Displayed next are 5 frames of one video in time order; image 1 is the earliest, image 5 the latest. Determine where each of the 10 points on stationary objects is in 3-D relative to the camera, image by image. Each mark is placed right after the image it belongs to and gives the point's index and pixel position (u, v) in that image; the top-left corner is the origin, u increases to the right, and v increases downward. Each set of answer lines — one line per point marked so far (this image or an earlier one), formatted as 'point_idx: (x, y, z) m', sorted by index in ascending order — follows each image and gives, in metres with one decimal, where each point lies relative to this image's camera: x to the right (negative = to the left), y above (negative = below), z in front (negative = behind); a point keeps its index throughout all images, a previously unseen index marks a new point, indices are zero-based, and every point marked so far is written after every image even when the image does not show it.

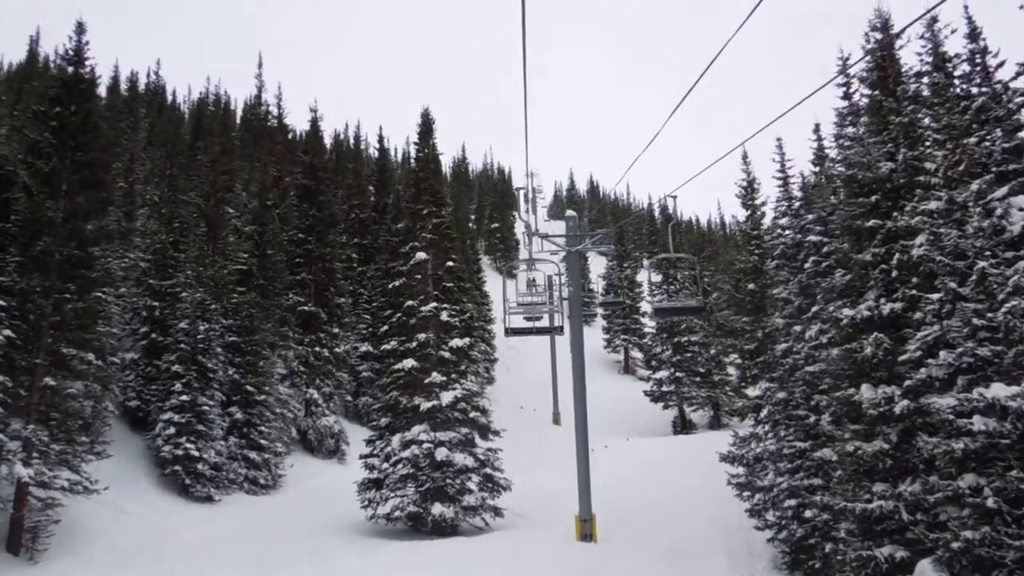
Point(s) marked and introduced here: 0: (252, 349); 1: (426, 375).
0: (-5.8, -1.4, +18.9) m
1: (-1.6, -1.6, +15.7) m
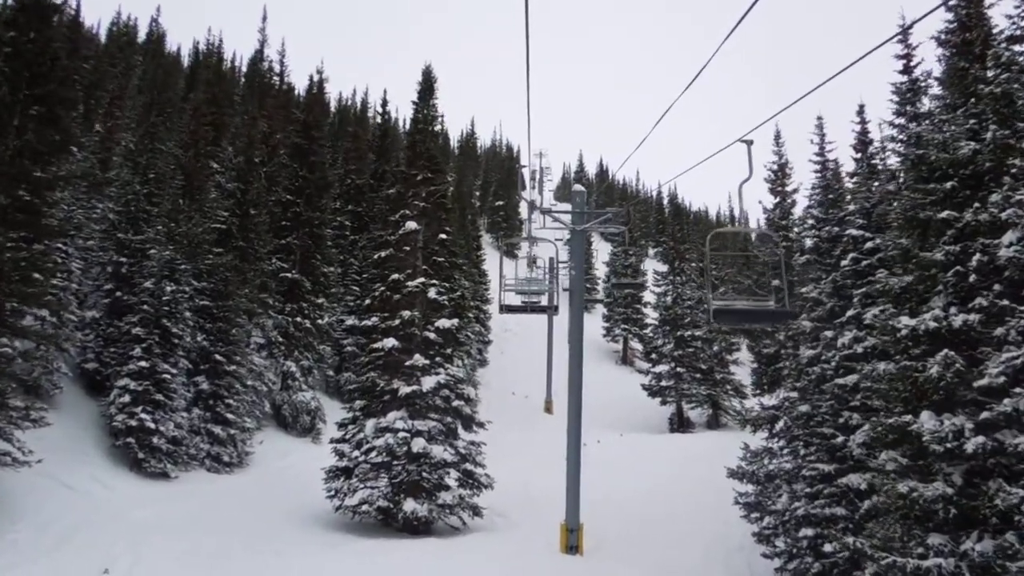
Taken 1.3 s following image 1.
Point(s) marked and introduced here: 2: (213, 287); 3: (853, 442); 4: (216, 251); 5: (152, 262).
0: (-6.0, -0.6, +17.4) m
1: (-1.8, -1.2, +14.3) m
2: (-6.3, 0.0, +17.7) m
3: (+3.7, -1.7, +9.2) m
4: (-6.5, +0.8, +18.4) m
5: (-6.9, +0.5, +16.1) m
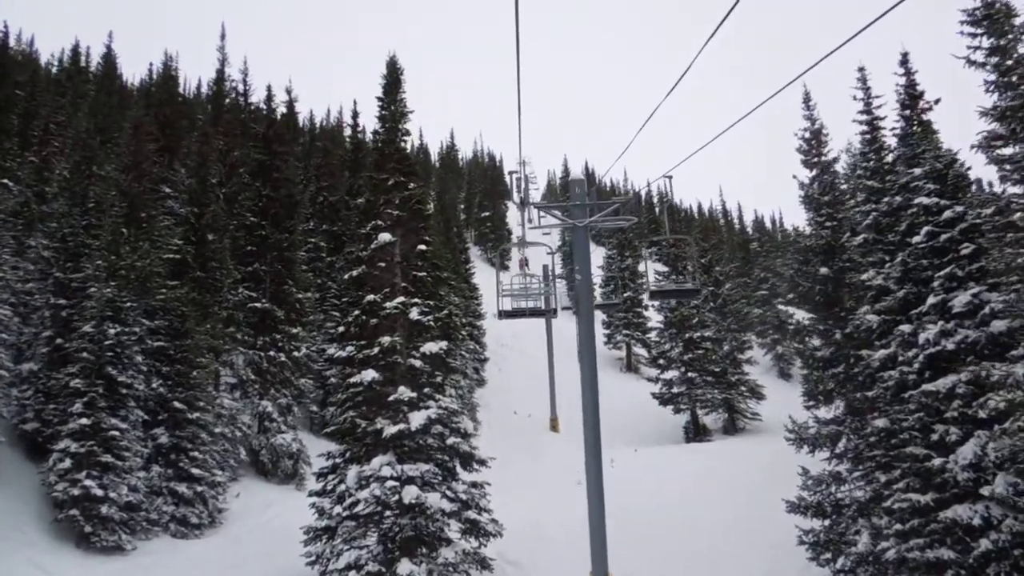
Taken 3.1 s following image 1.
0: (-6.0, -1.2, +15.3) m
1: (-1.8, -1.5, +12.2) m
2: (-6.4, -0.7, +15.6) m
3: (+3.8, -1.5, +7.2) m
4: (-6.7, +0.1, +16.3) m
5: (-7.0, -0.2, +14.0) m
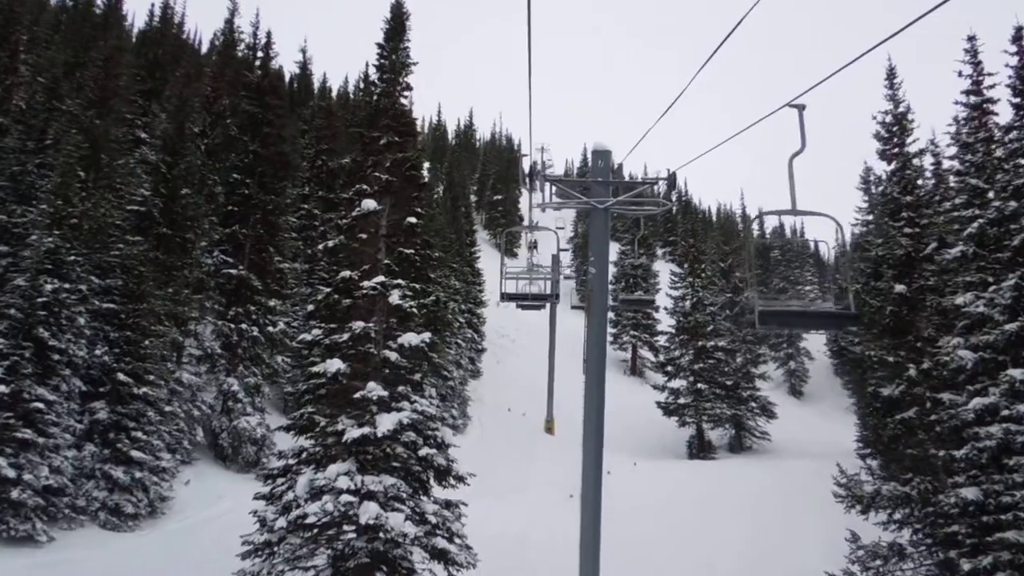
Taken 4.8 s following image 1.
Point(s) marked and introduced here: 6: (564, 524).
0: (-6.1, -0.5, +13.5) m
1: (-1.9, -1.2, +10.3) m
2: (-6.4, +0.1, +13.8) m
3: (+3.6, -1.8, +5.3) m
4: (-6.6, +0.8, +14.5) m
5: (-7.0, +0.5, +12.1) m
6: (+0.8, -4.7, +16.8) m
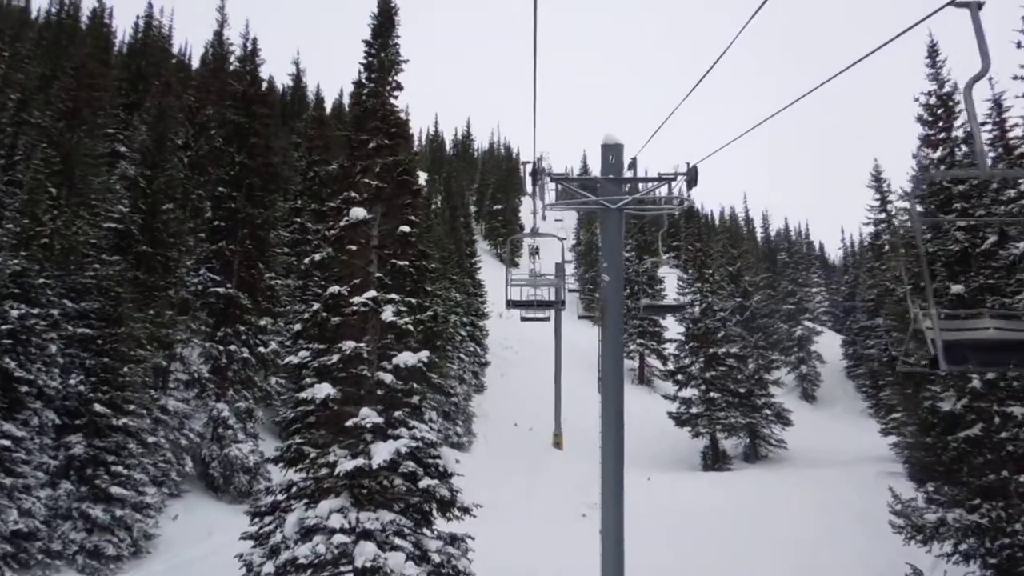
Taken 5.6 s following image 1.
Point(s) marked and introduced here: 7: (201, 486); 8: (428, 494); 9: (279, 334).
0: (-6.0, -0.9, +12.6) m
1: (-1.8, -1.4, +9.4) m
2: (-6.3, -0.3, +12.9) m
3: (+3.7, -1.7, +4.3) m
4: (-6.5, +0.5, +13.6) m
5: (-6.9, +0.2, +11.2) m
6: (+1.0, -4.9, +15.9) m
7: (-5.8, -3.7, +15.8) m
8: (-0.9, -2.3, +9.4) m
9: (-5.0, -1.0, +18.1) m
